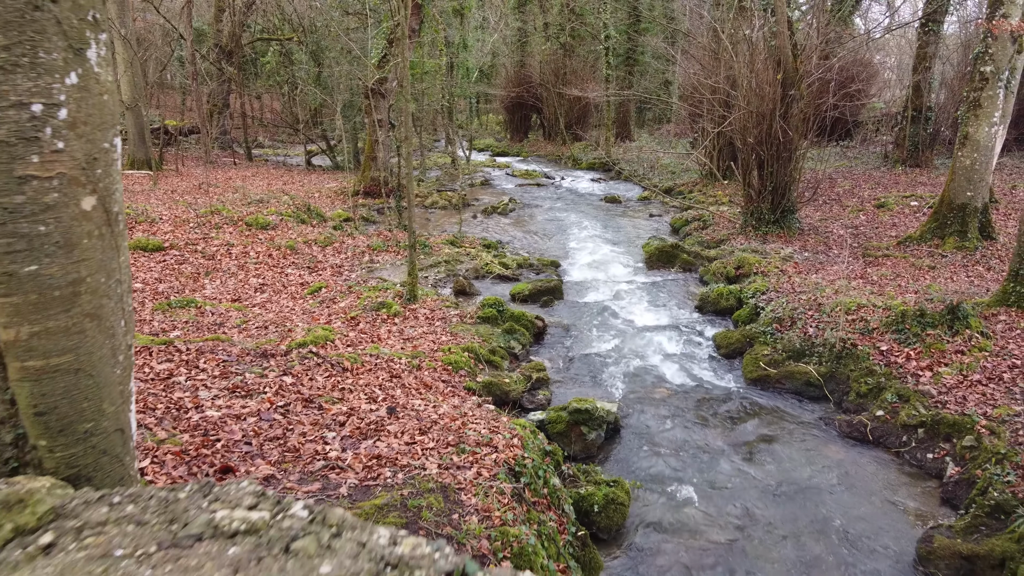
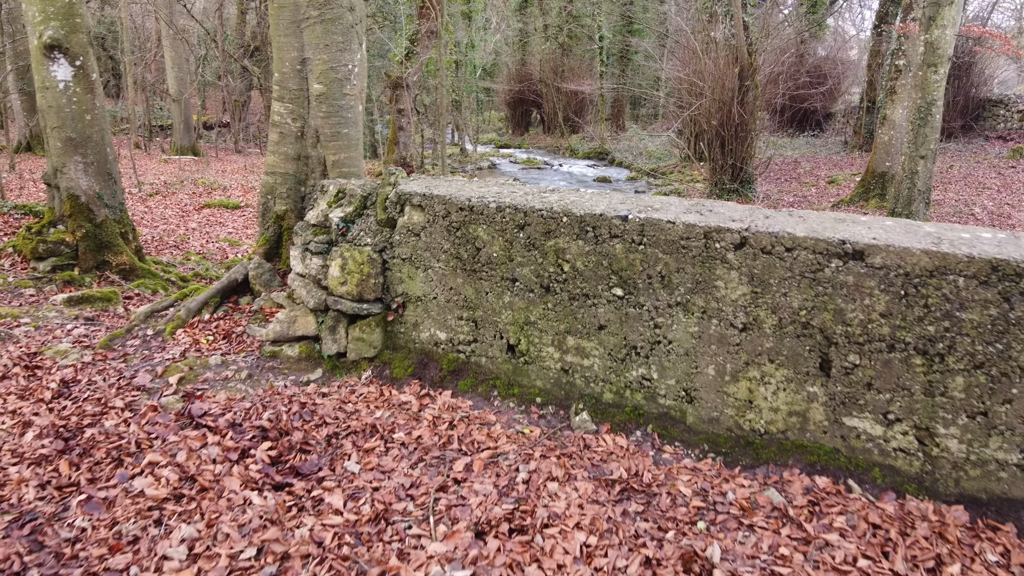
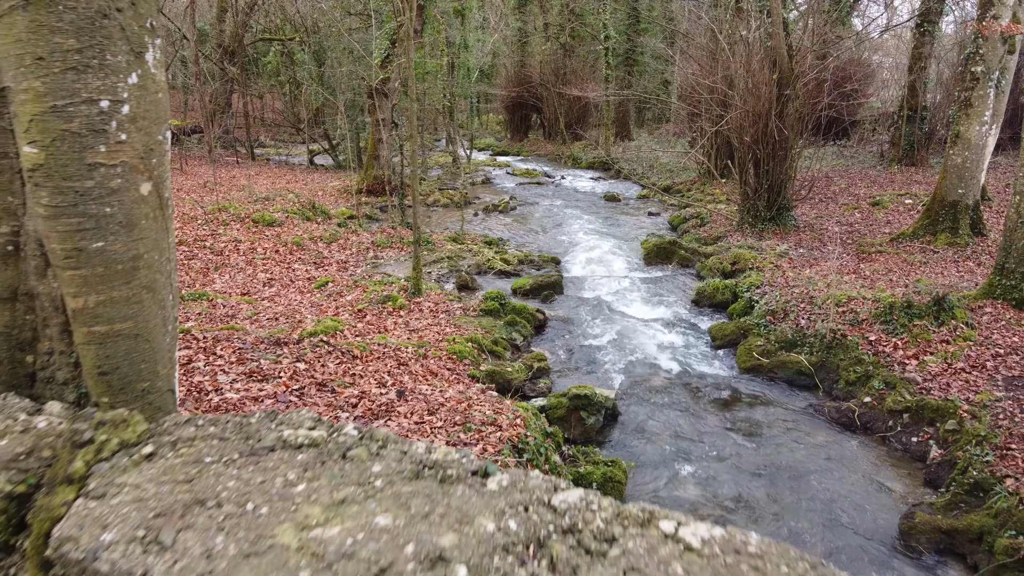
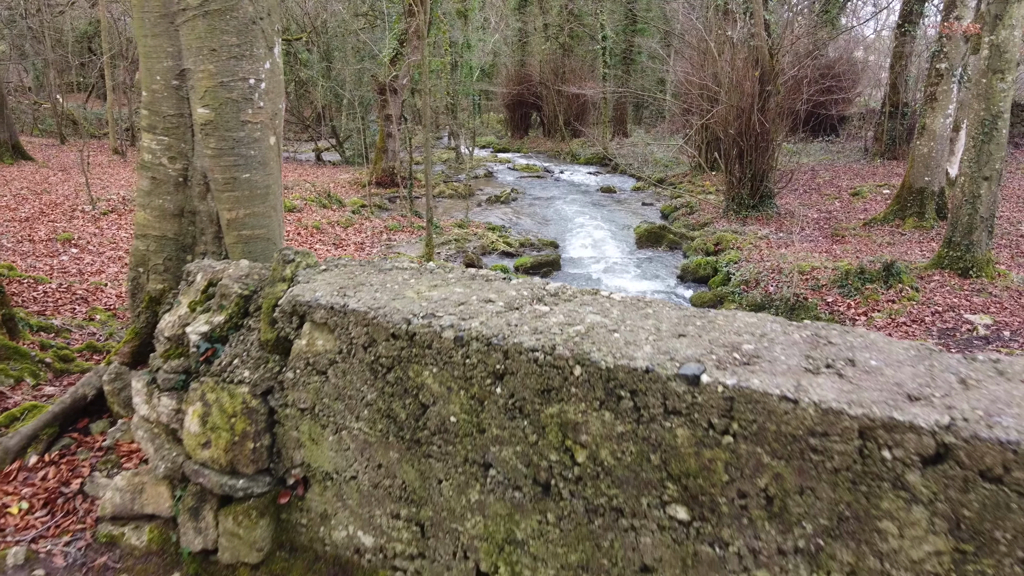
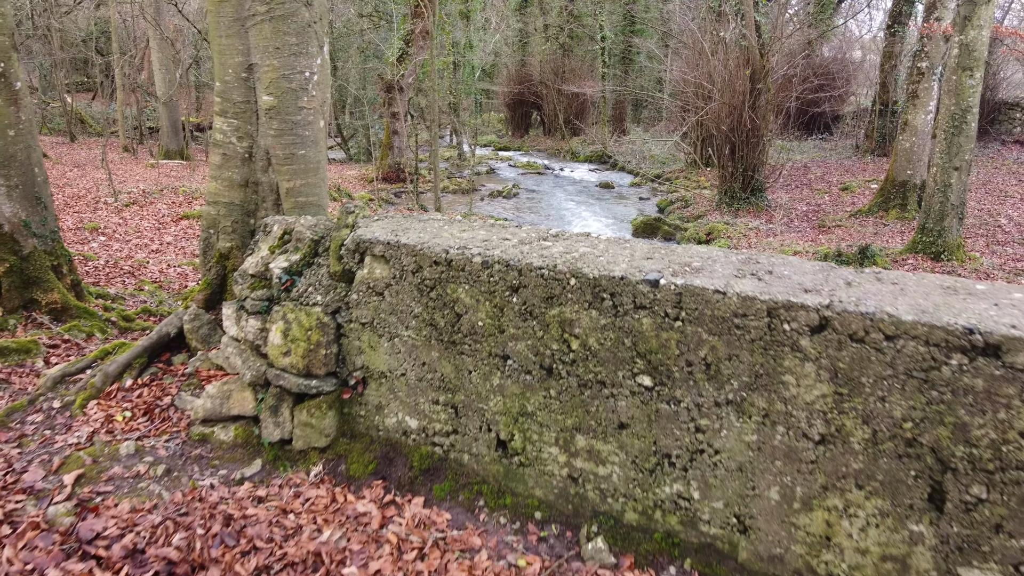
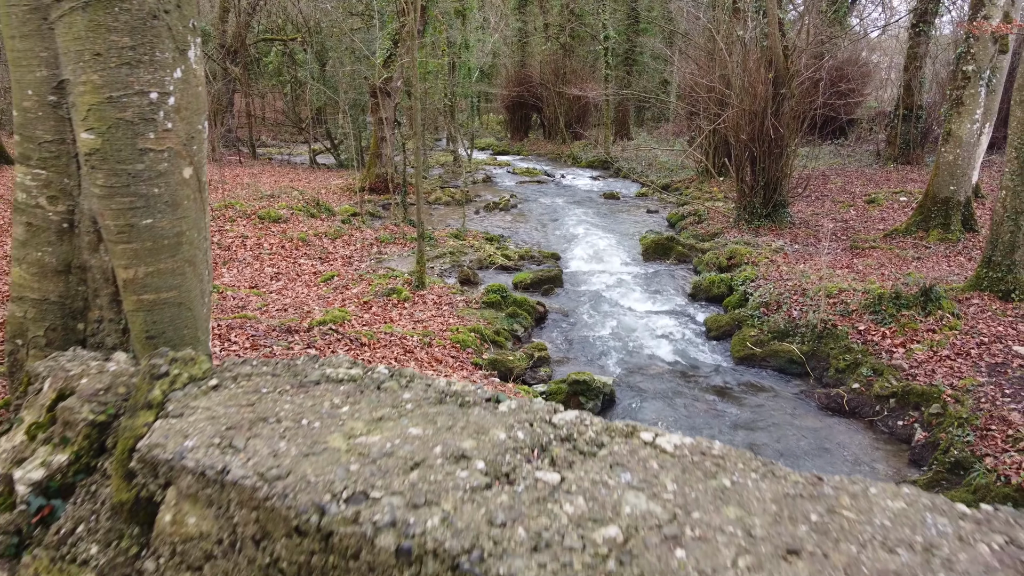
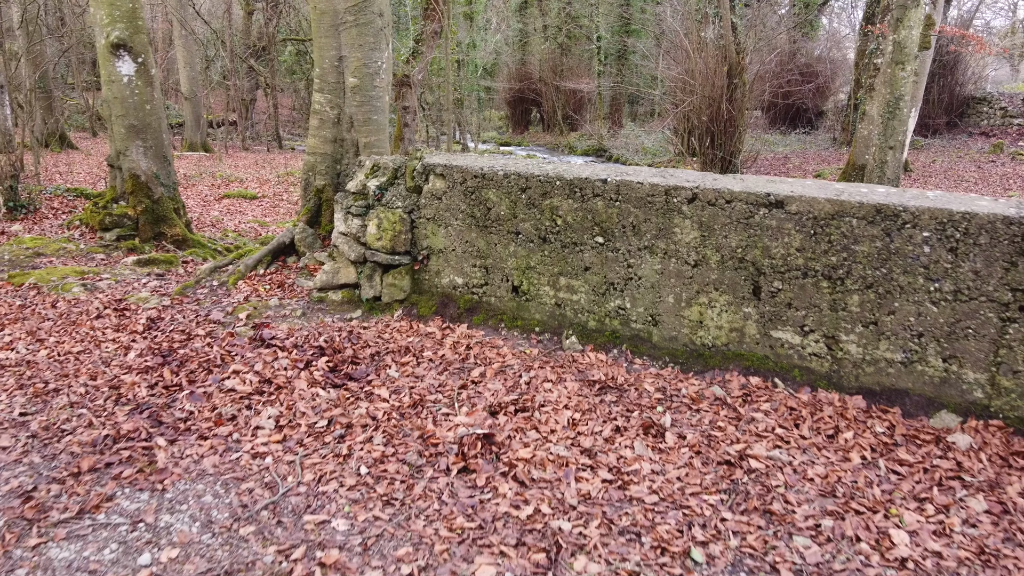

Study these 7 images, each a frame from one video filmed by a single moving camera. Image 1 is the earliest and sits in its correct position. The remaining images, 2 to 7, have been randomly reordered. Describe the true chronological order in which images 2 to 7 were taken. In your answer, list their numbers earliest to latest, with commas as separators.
3, 6, 4, 5, 2, 7
